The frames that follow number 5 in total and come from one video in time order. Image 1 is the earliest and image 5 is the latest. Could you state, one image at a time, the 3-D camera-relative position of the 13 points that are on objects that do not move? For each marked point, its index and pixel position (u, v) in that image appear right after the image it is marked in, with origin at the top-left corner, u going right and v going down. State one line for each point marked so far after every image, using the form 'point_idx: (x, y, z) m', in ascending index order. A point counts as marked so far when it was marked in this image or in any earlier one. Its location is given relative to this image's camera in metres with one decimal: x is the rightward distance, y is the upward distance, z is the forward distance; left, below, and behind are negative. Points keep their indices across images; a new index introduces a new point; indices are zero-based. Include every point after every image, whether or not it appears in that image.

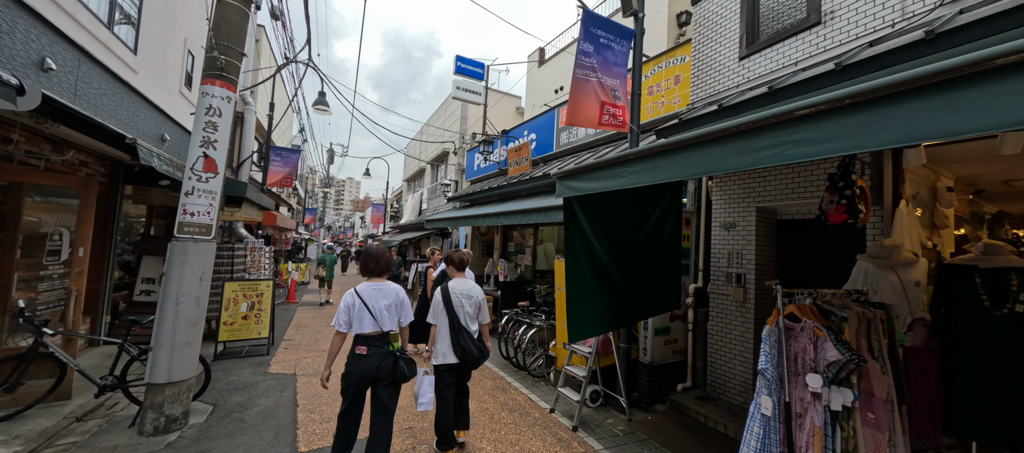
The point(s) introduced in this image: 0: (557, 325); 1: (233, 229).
0: (+0.6, -1.3, +4.9) m
1: (-8.2, -0.1, +11.0) m
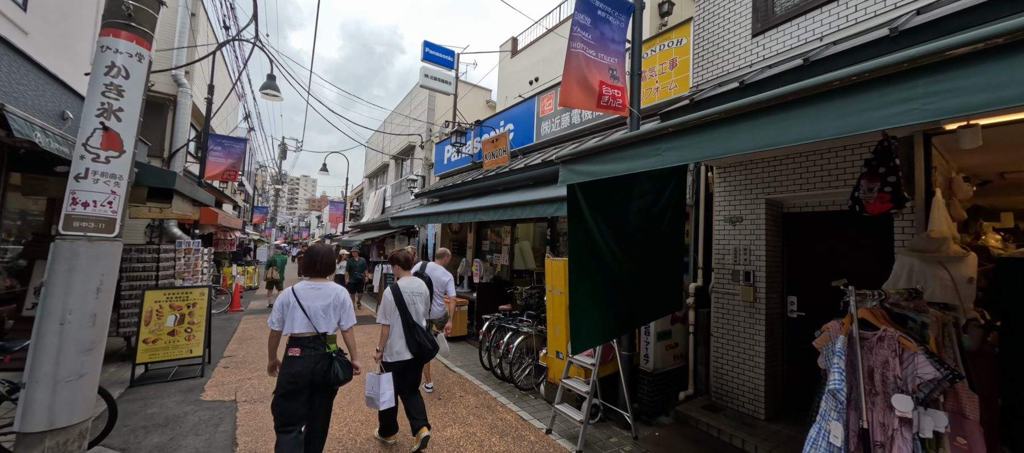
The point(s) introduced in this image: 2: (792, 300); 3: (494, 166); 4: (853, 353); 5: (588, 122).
0: (+0.5, -1.2, +4.4) m
1: (-8.9, 0.0, +9.6) m
2: (+3.0, -0.8, +4.0) m
3: (-0.4, +1.3, +7.8) m
4: (+1.8, -0.7, +1.9) m
5: (+1.2, +1.7, +6.1) m
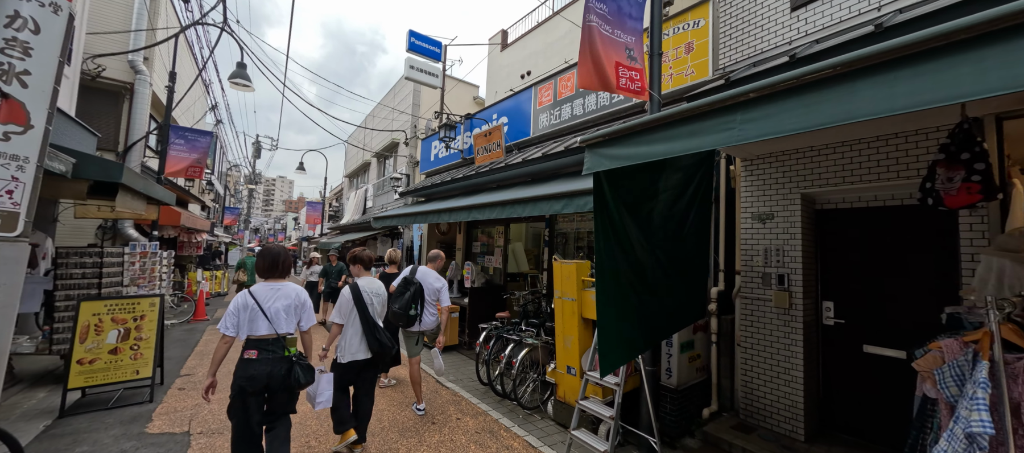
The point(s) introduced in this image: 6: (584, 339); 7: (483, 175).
0: (+0.5, -1.2, +3.9) m
1: (-9.1, -0.1, +8.6) m
2: (+3.1, -0.8, +3.6) m
3: (-0.5, +1.3, +7.3) m
4: (+1.9, -0.6, +1.5) m
5: (+1.2, +1.7, +5.6) m
6: (+0.7, -1.1, +3.7) m
7: (-0.6, +1.0, +7.0) m
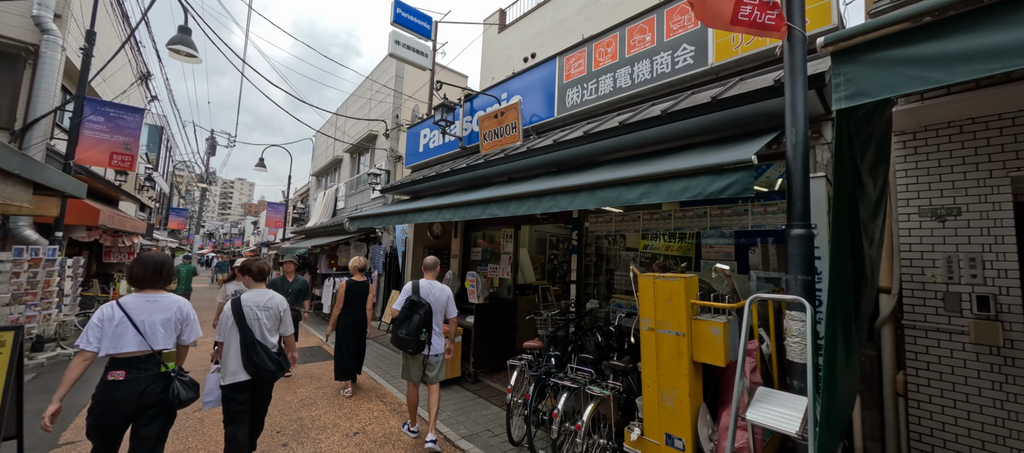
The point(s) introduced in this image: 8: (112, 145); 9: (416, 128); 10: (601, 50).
0: (+1.0, -1.2, +2.6) m
1: (-9.0, 0.0, +6.6) m
2: (+3.6, -0.8, +2.5) m
3: (-0.3, +1.3, +6.0) m
4: (+2.6, -0.6, +0.3) m
5: (+1.6, +1.7, +4.4) m
6: (+1.2, -1.1, +2.4) m
7: (-0.3, +0.9, +5.7) m
8: (-8.1, +1.7, +7.5) m
9: (-2.3, +2.3, +8.8) m
10: (+1.2, +2.4, +5.0) m
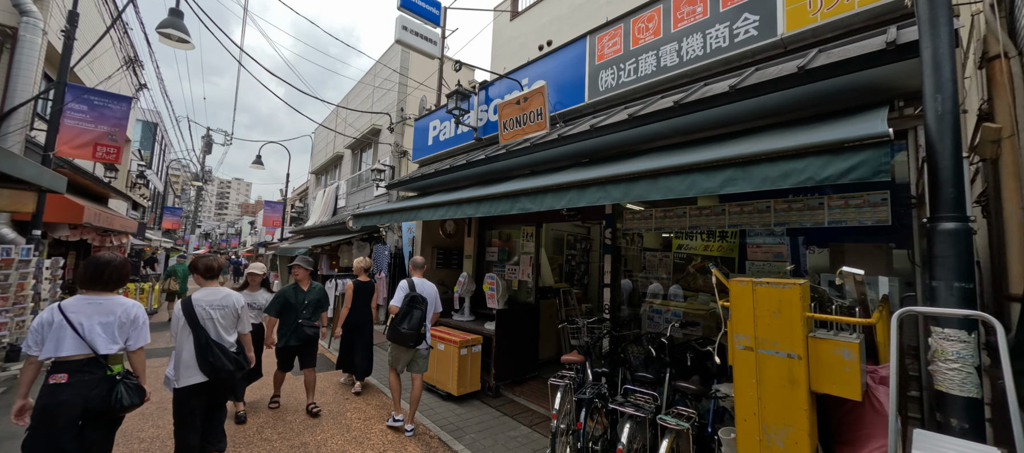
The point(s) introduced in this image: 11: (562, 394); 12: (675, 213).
0: (+1.4, -1.2, +2.0) m
1: (-8.6, 0.0, +6.0) m
2: (+3.9, -0.7, +2.0) m
3: (+0.1, +1.3, +5.4) m
4: (+3.0, -0.5, -0.2) m
5: (+1.9, +1.7, +3.9) m
6: (+1.6, -1.1, +1.9) m
7: (+0.1, +1.0, +5.1) m
8: (-7.8, +1.7, +6.9) m
9: (-2.0, +2.4, +8.3) m
10: (+1.5, +2.4, +4.4) m
11: (+0.4, -1.4, +3.2) m
12: (+2.0, +0.2, +4.5) m
